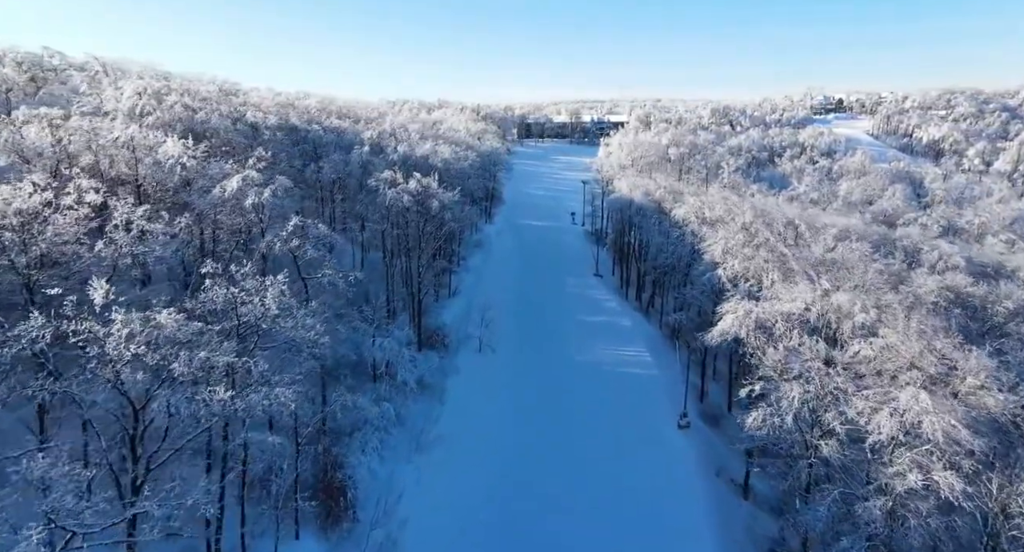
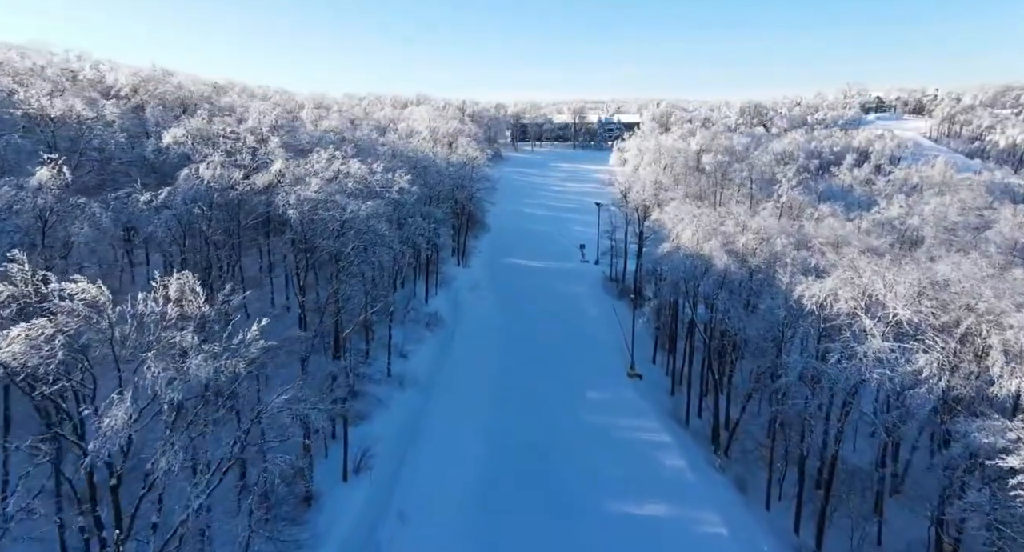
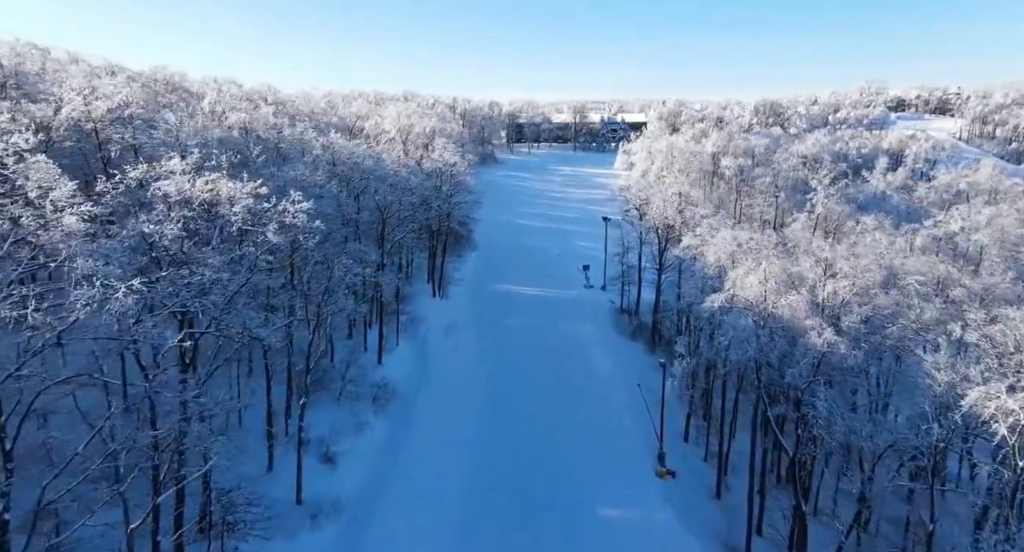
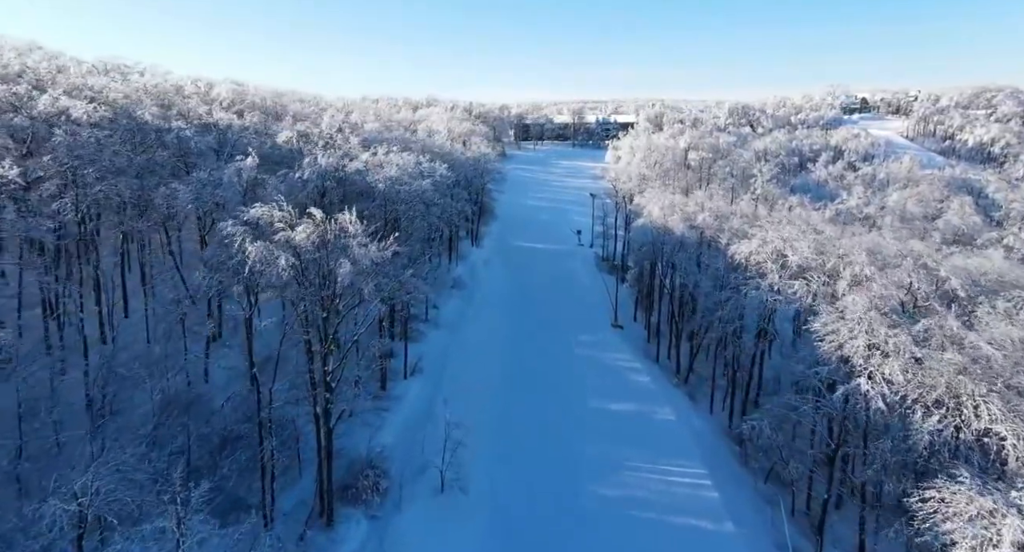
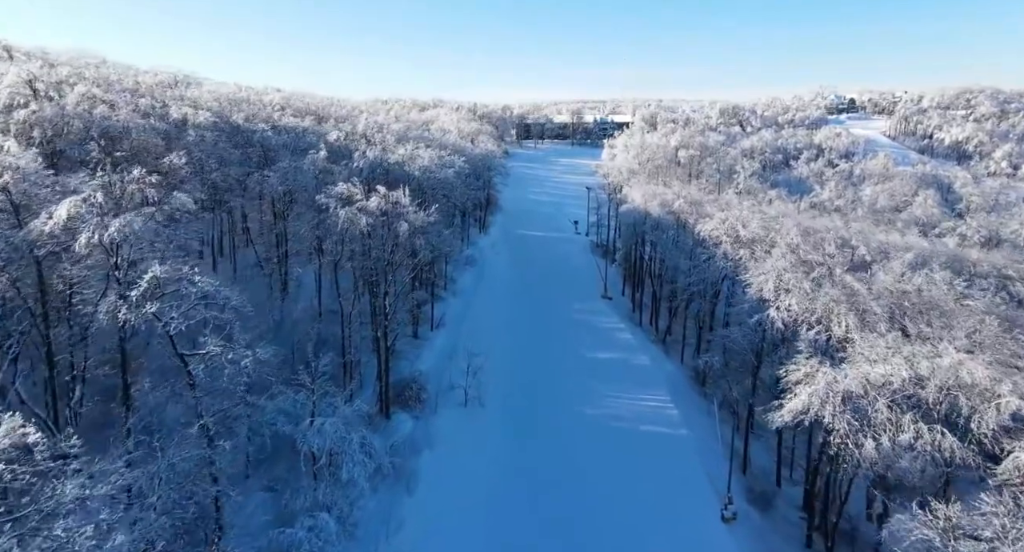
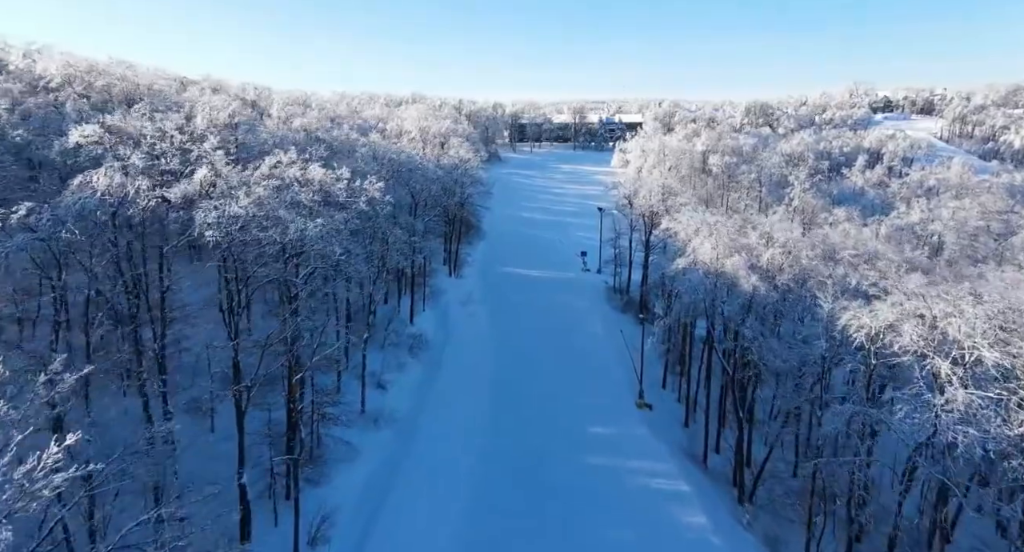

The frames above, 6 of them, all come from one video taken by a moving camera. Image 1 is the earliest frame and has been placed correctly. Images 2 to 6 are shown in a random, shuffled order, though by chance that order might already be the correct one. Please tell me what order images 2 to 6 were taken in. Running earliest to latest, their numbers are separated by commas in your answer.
5, 4, 2, 6, 3
